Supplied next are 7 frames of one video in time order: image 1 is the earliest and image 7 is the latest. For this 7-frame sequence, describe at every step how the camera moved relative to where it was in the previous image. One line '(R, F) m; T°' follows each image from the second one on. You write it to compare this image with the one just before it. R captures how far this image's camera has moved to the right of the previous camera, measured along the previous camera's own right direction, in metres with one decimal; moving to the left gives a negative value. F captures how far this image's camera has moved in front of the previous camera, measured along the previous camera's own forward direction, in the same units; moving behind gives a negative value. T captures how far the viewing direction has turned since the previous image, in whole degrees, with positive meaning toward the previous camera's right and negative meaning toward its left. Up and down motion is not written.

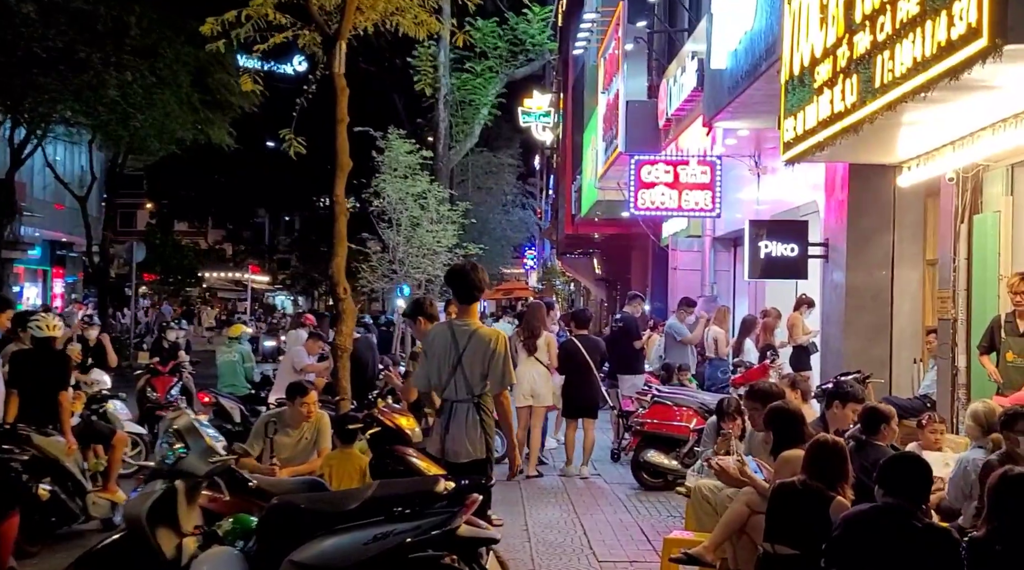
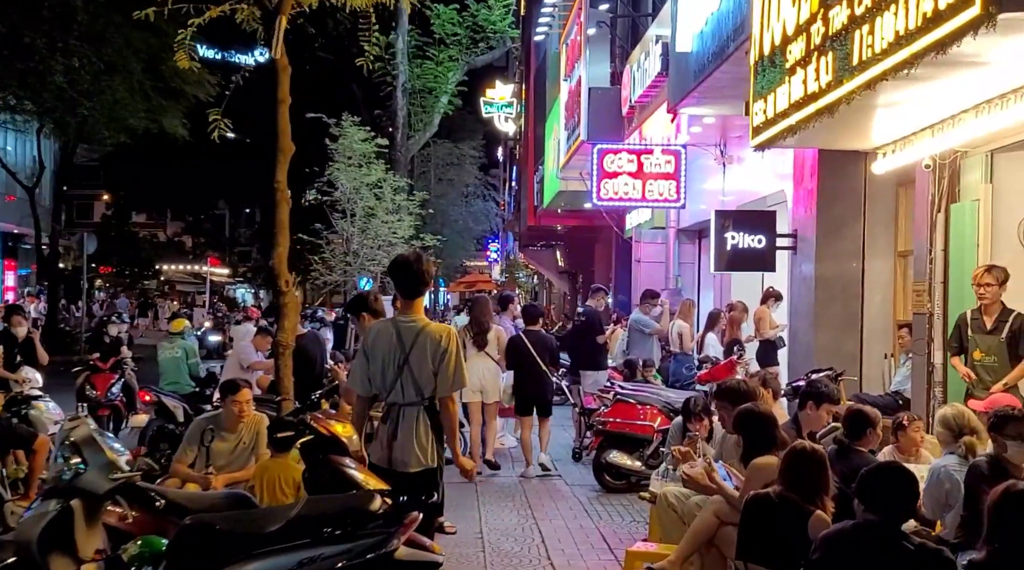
(+0.1, +0.6) m; +2°
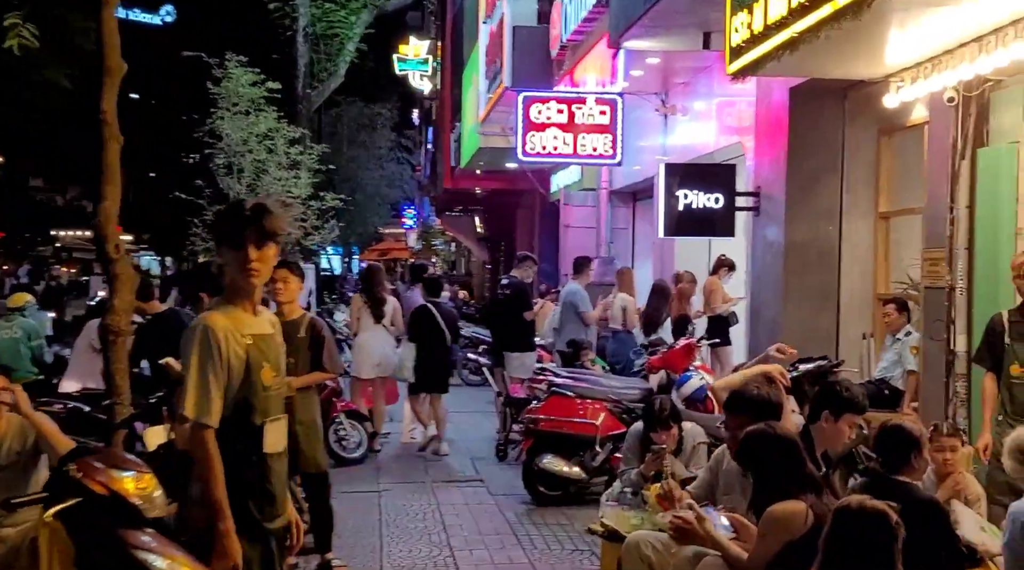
(+0.1, +2.2) m; +4°
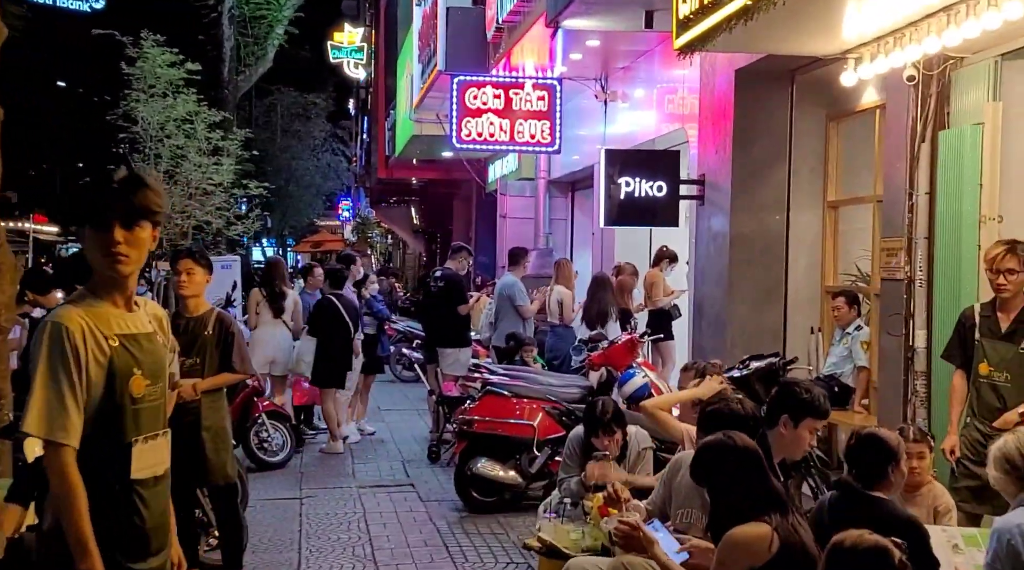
(+0.1, +0.6) m; +3°
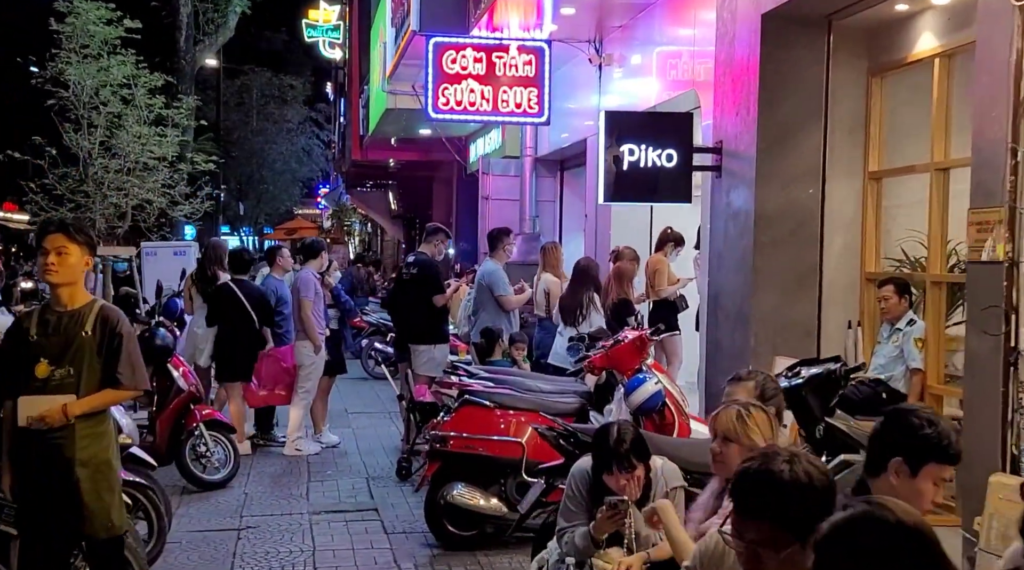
(0.0, +1.6) m; +1°
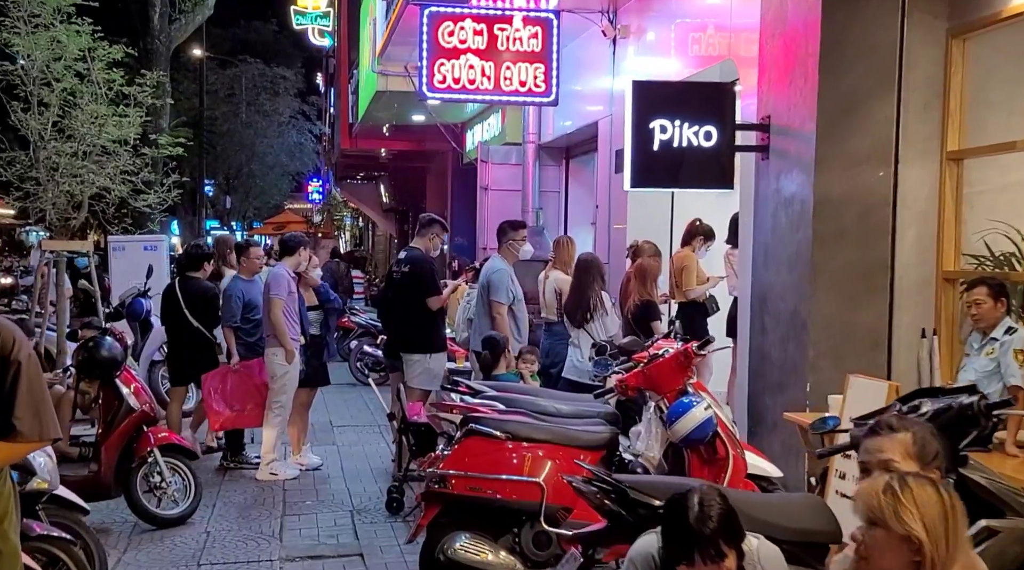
(-0.1, +1.4) m; 0°
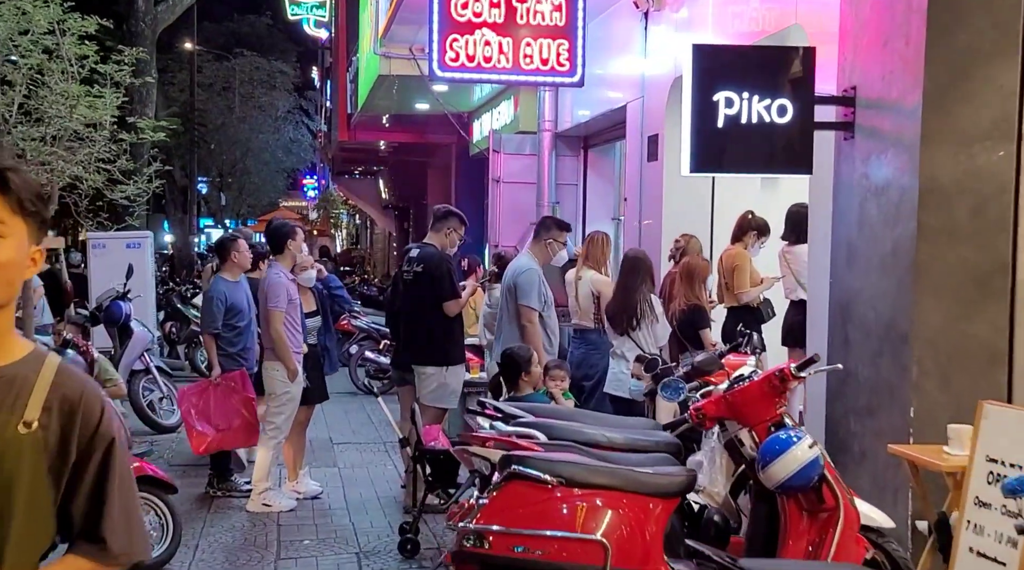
(-0.2, +1.2) m; 0°
